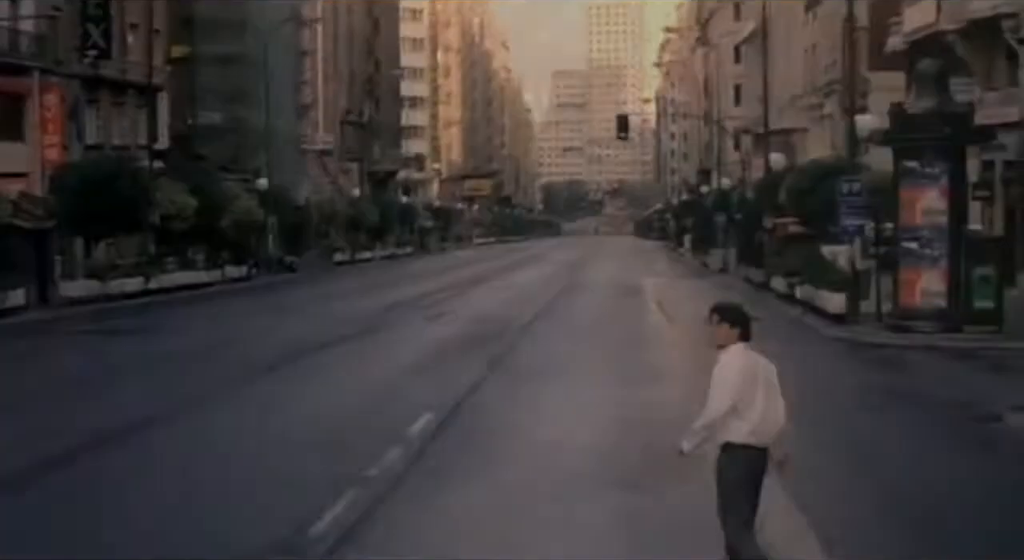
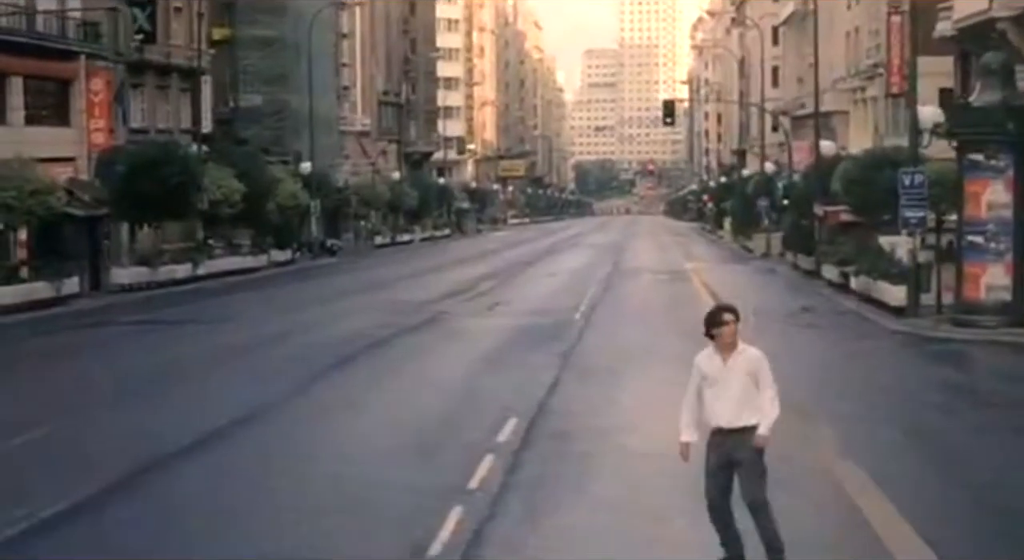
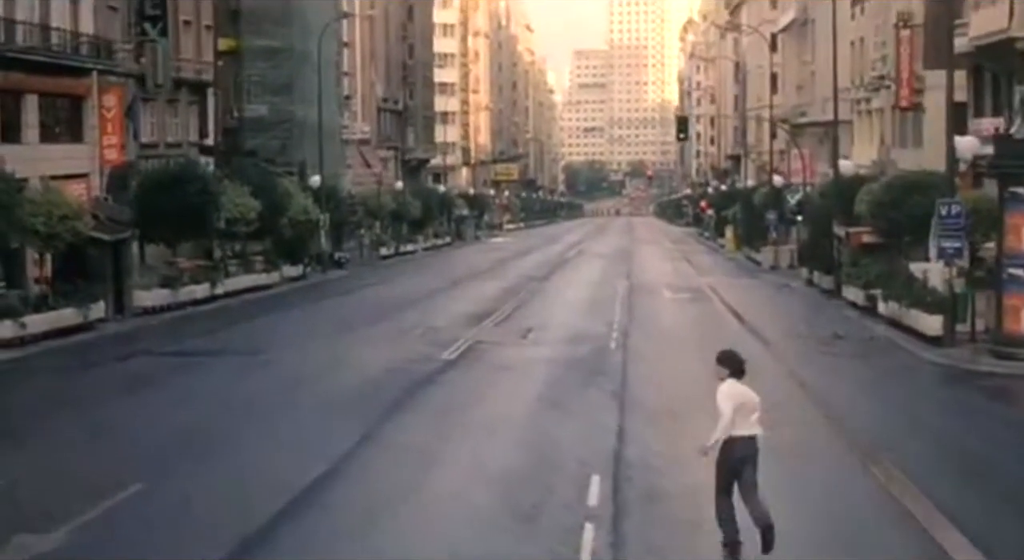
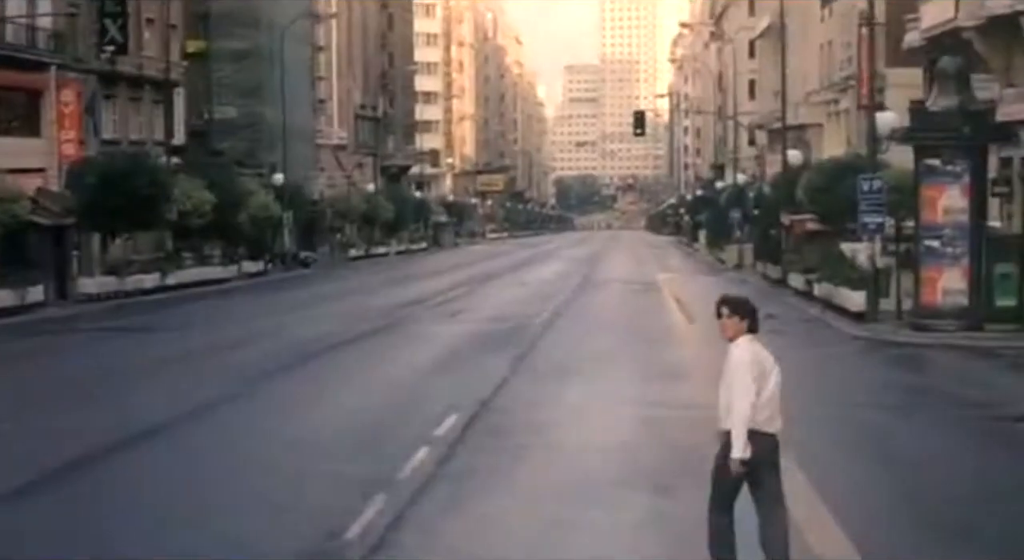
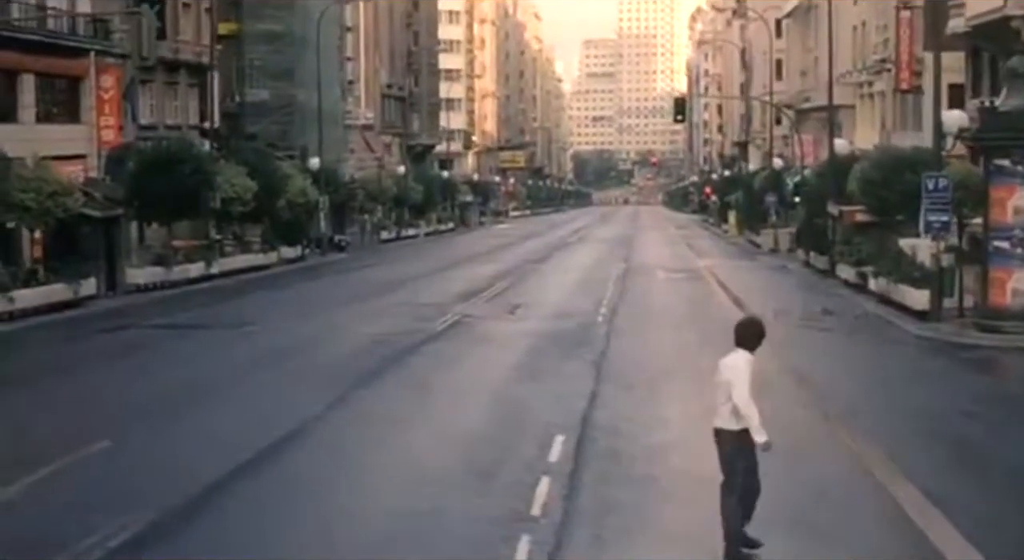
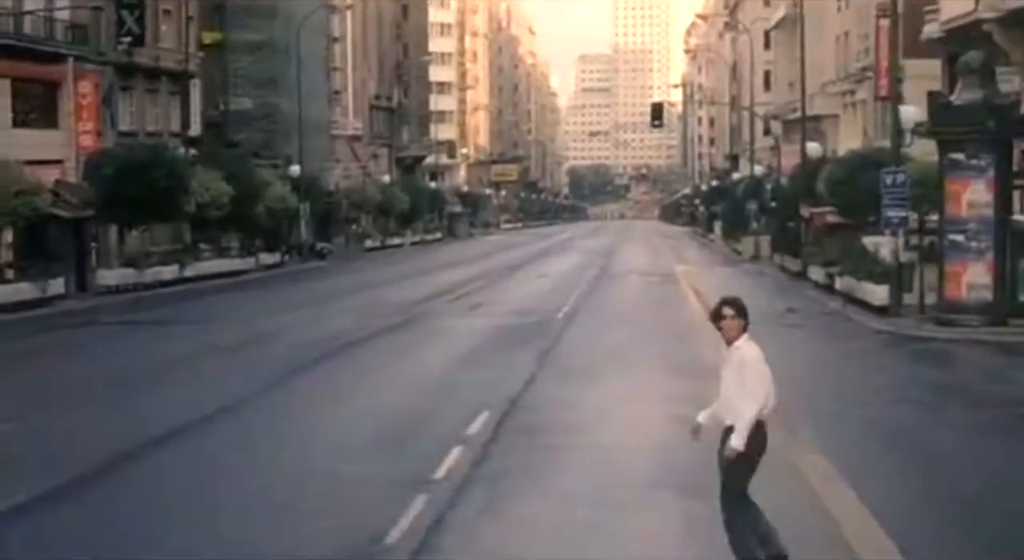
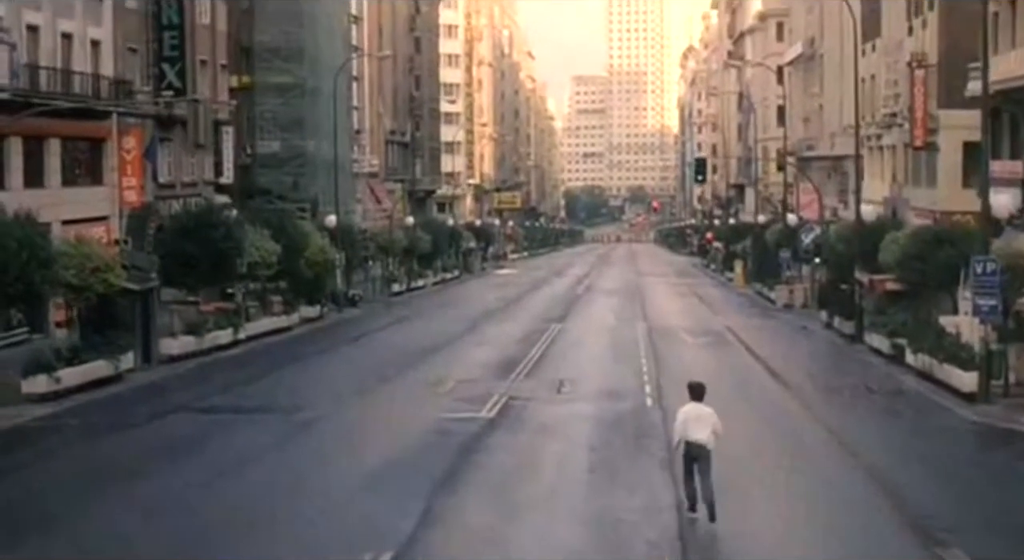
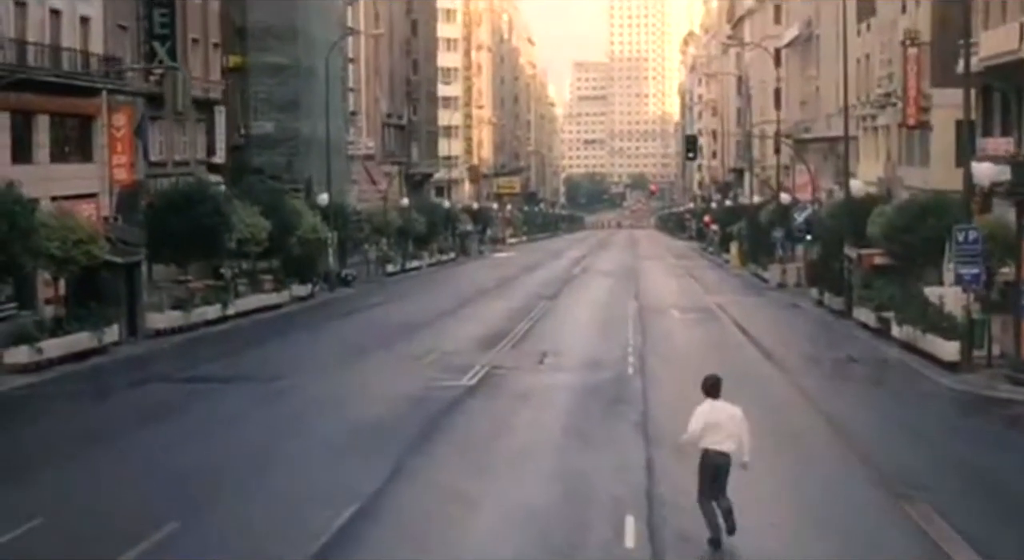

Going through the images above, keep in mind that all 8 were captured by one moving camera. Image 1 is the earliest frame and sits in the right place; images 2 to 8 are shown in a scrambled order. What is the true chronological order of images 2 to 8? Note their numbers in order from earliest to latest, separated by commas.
4, 6, 2, 5, 3, 8, 7
